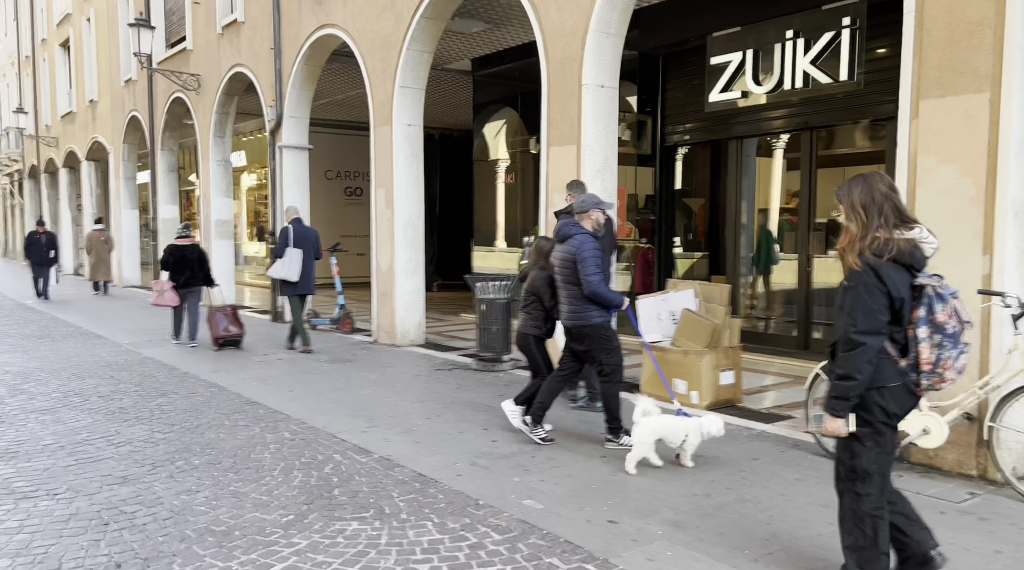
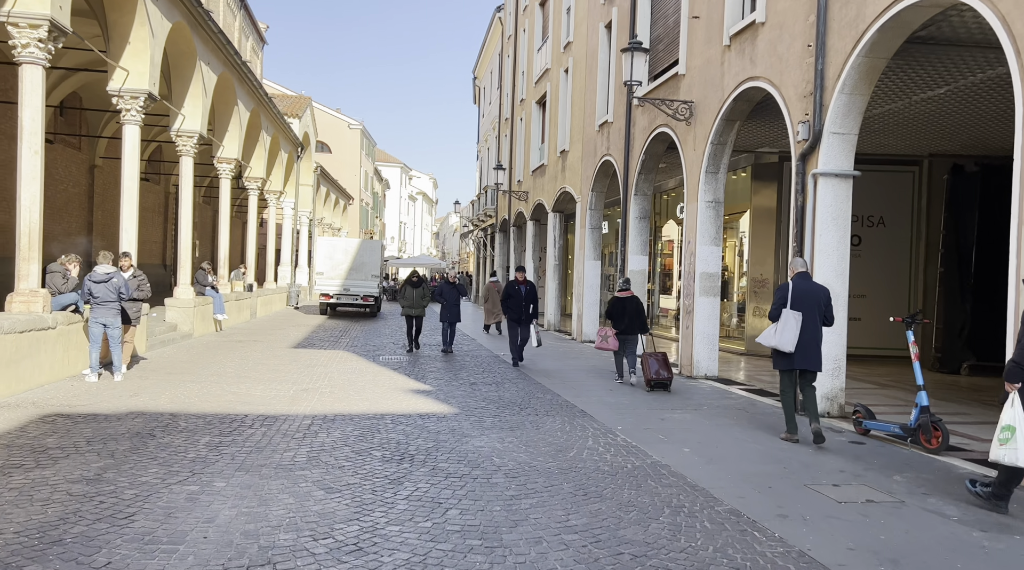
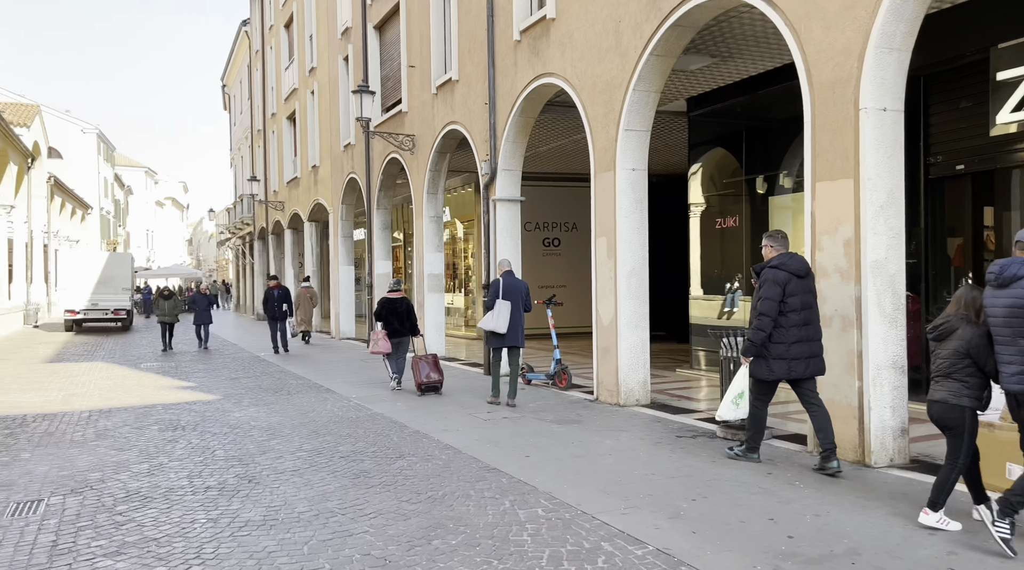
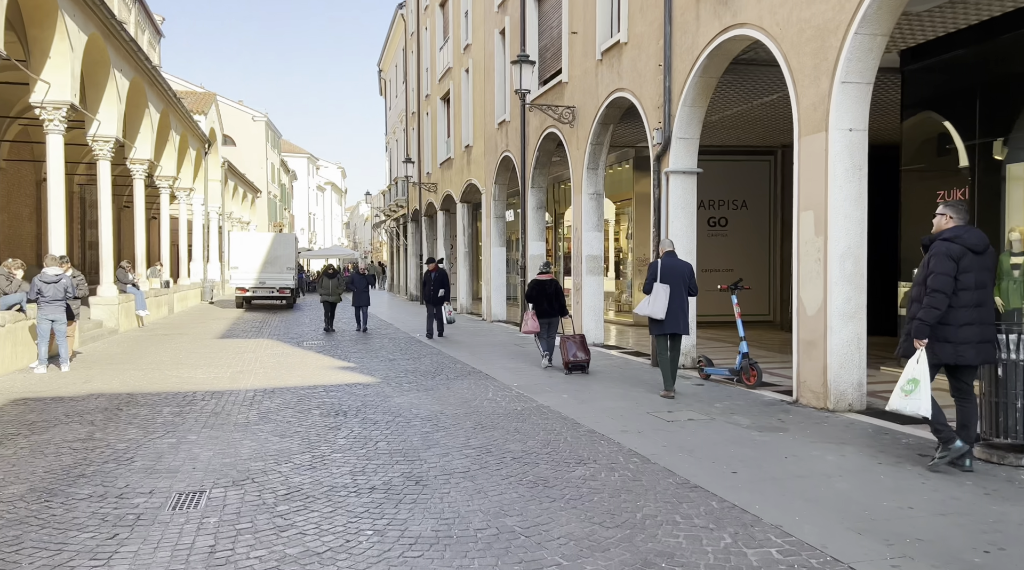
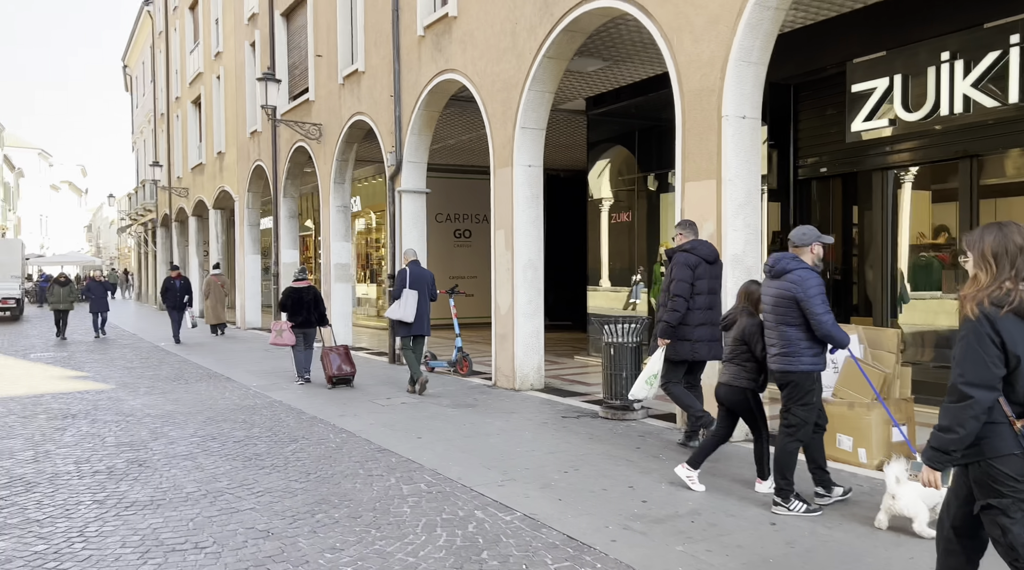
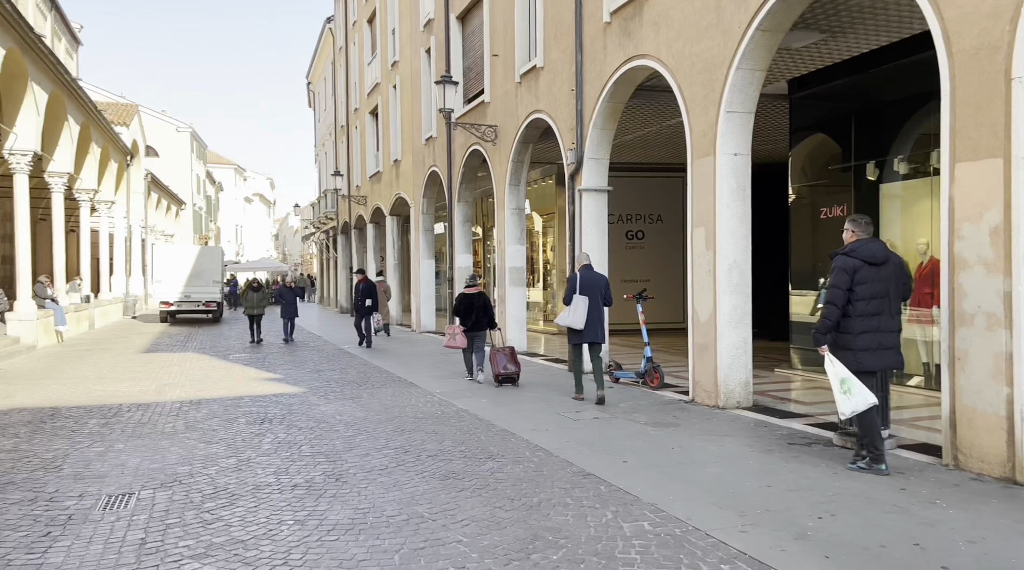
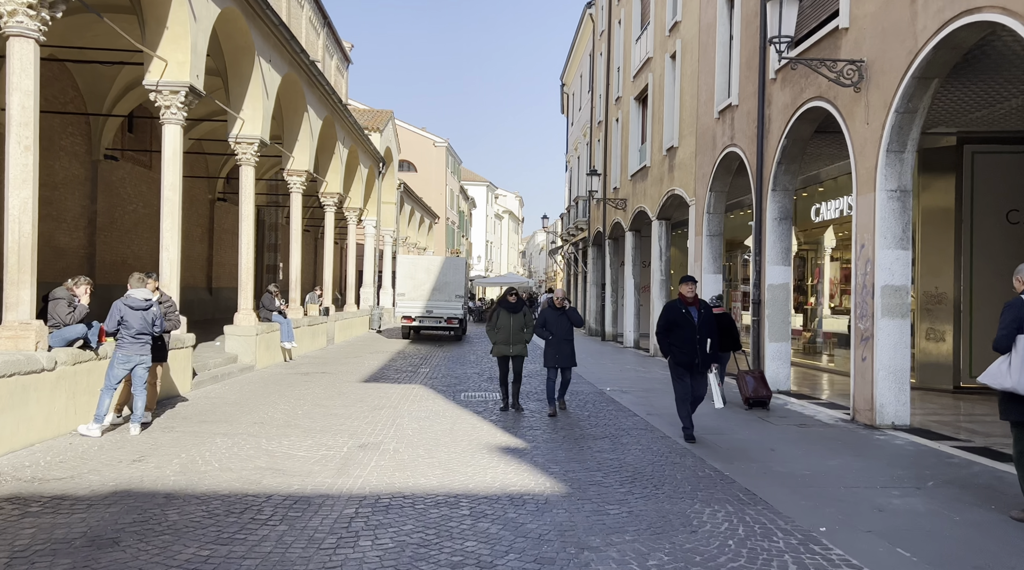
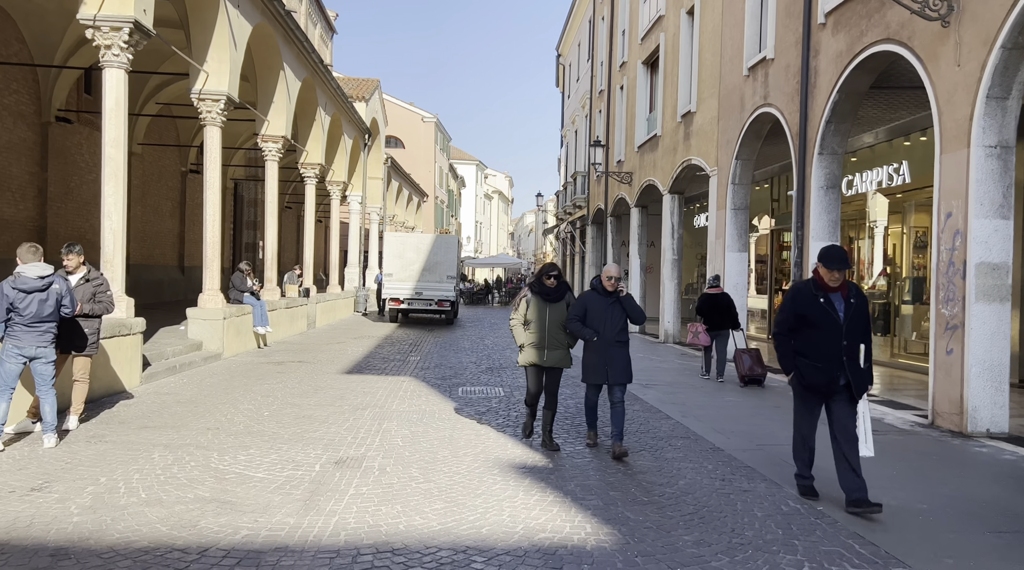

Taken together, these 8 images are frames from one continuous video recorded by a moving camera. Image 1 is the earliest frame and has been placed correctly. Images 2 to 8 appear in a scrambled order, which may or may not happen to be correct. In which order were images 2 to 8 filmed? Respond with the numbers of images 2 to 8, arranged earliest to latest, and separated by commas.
5, 3, 6, 4, 2, 7, 8
